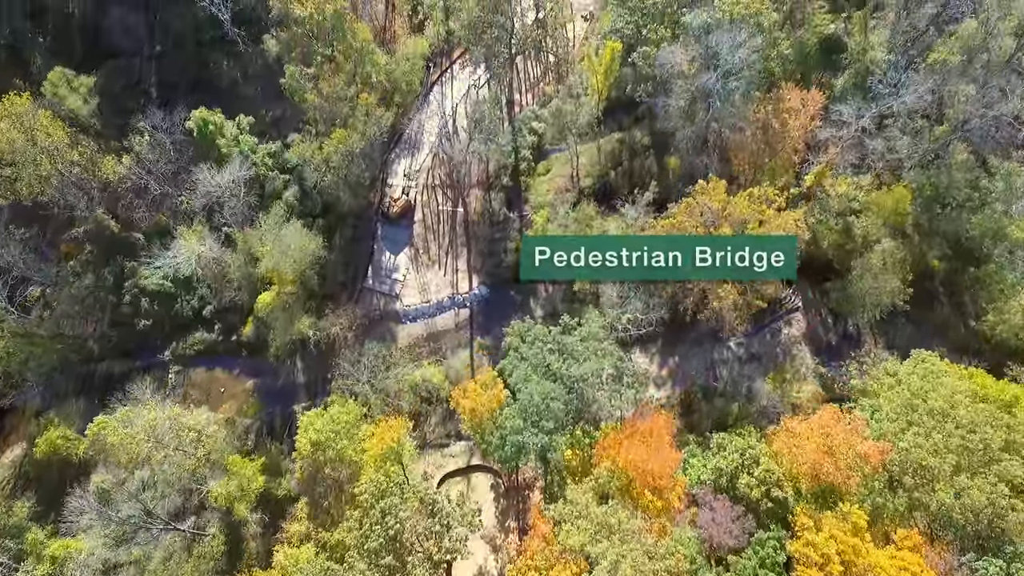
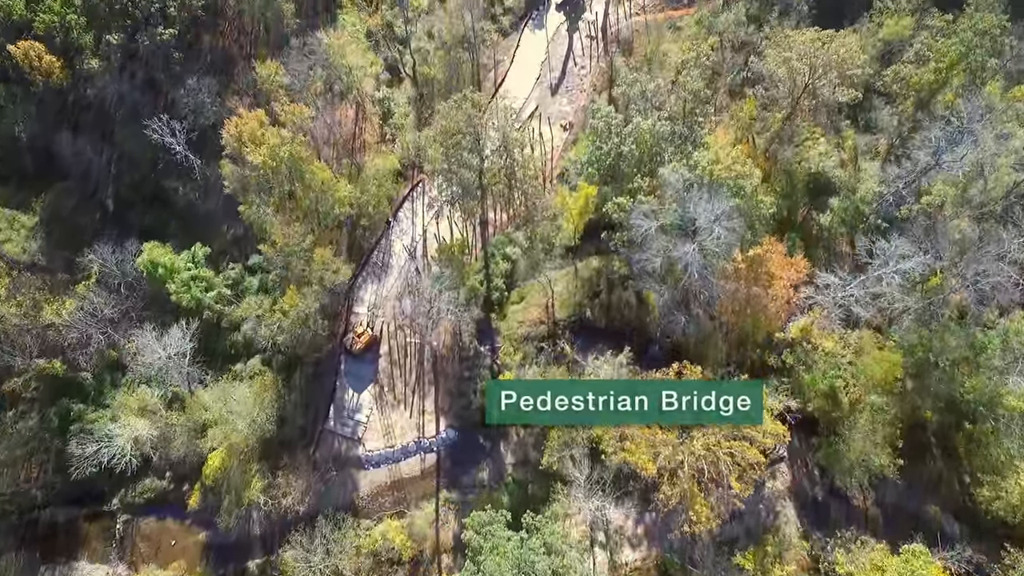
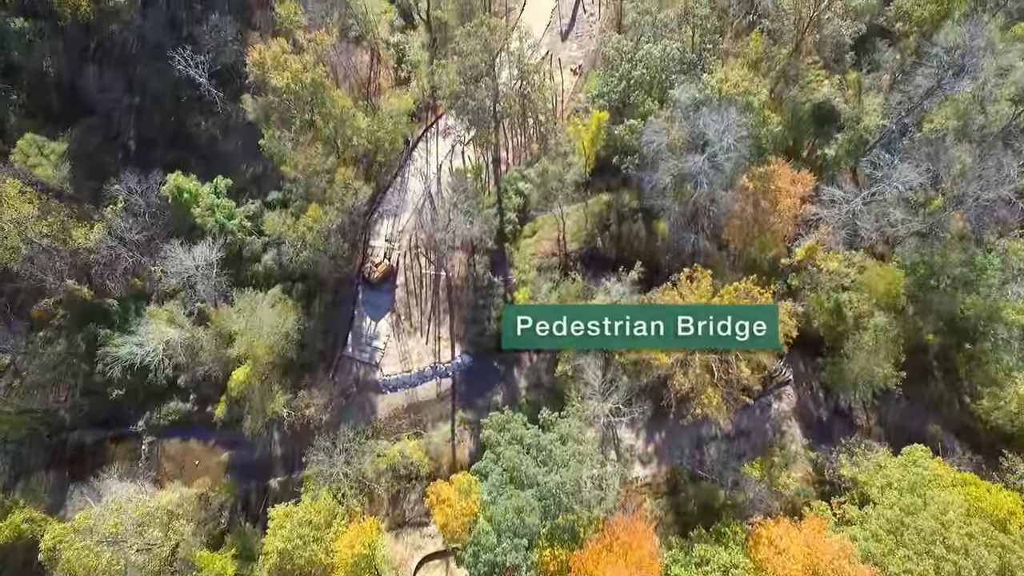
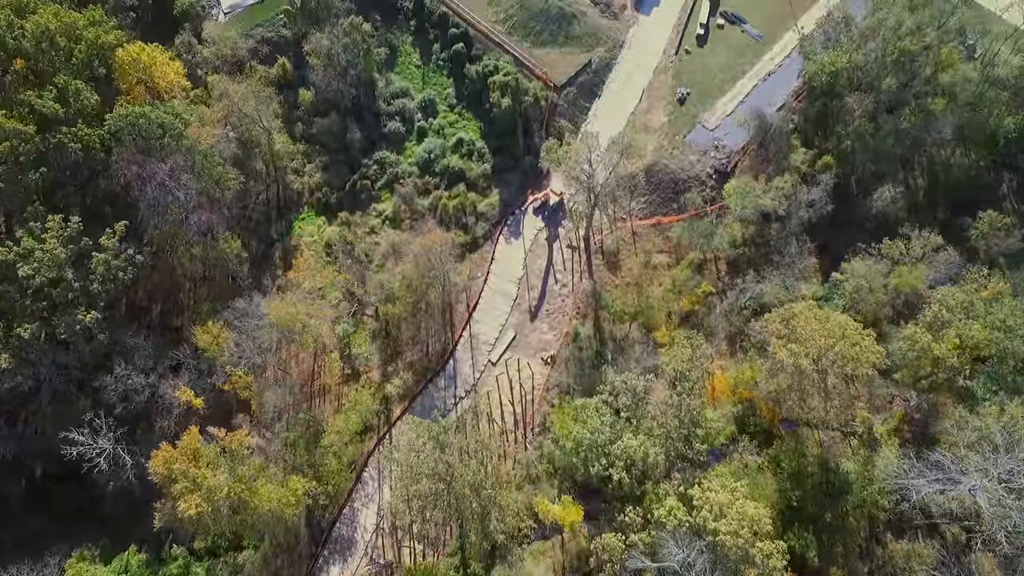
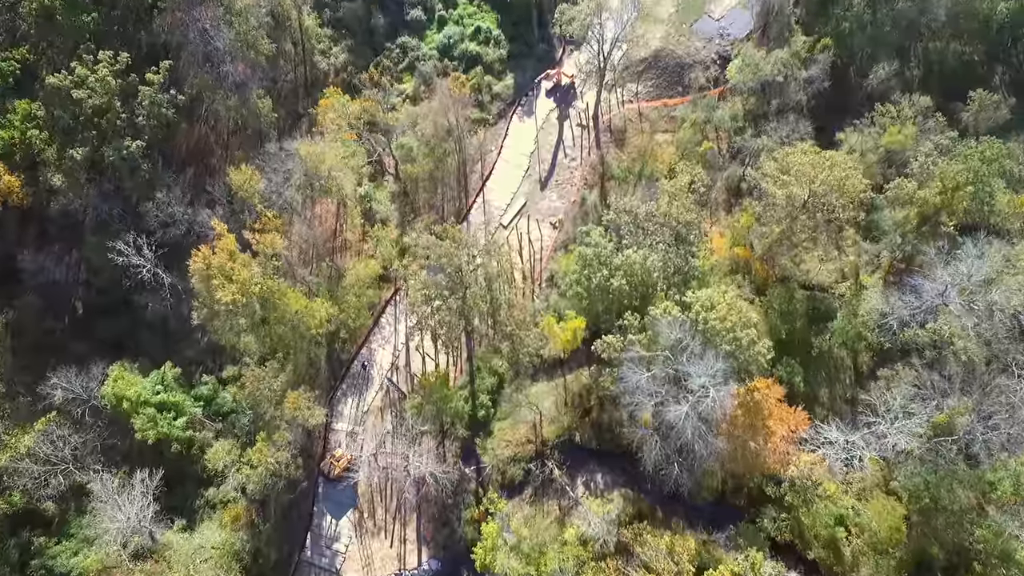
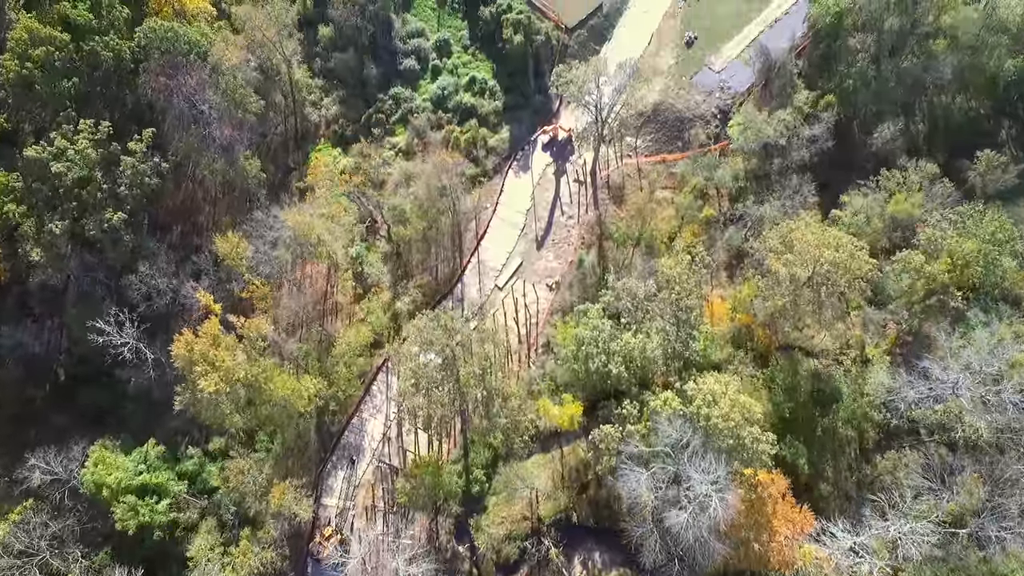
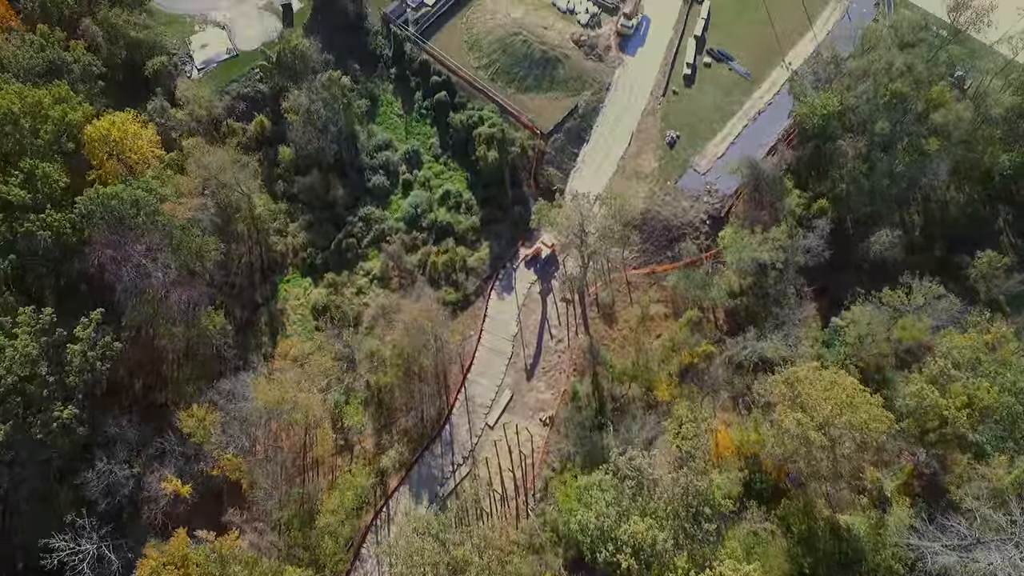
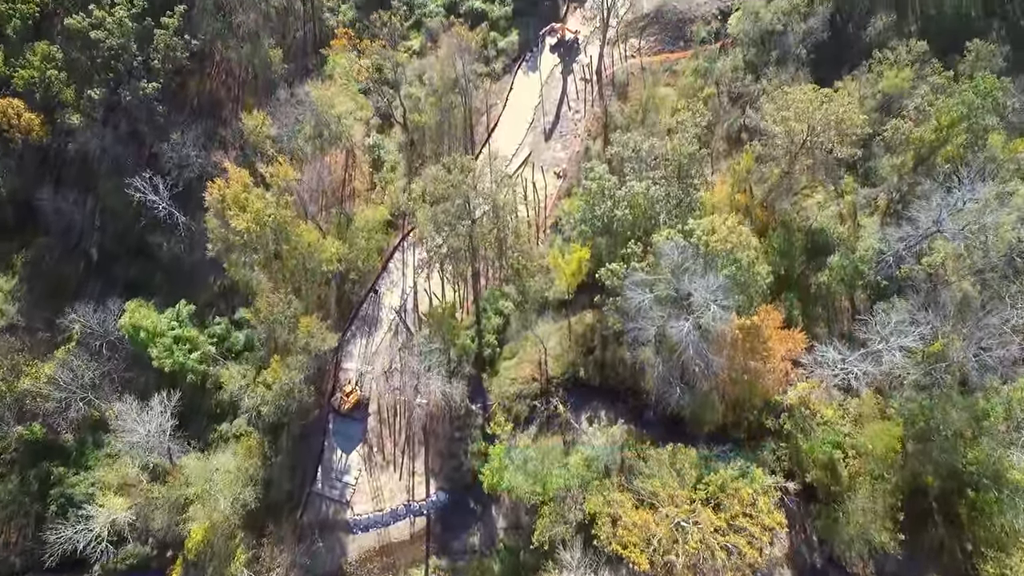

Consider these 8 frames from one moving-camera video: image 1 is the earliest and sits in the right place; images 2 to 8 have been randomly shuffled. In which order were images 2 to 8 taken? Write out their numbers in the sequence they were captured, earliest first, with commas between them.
3, 2, 8, 5, 6, 4, 7
